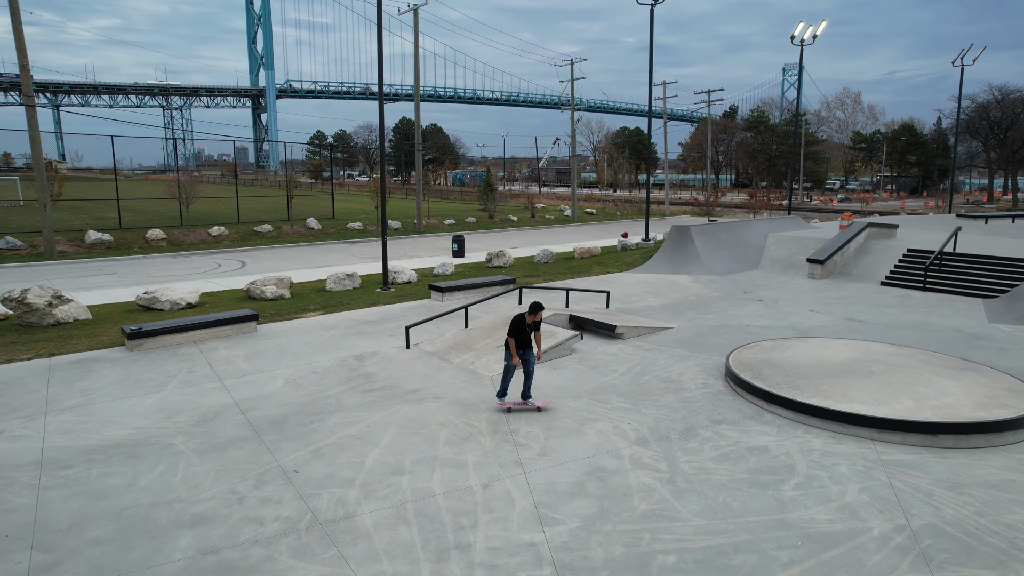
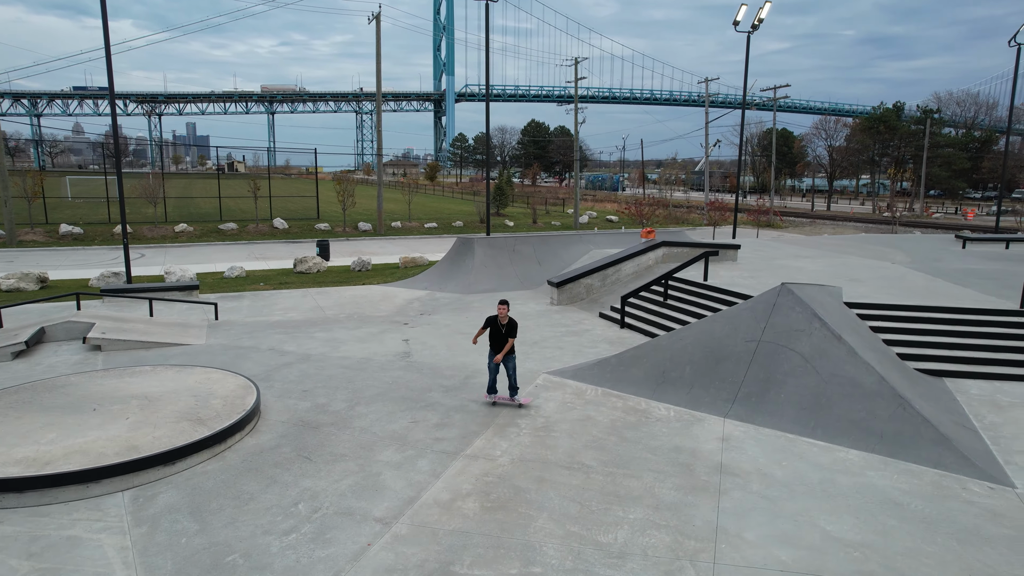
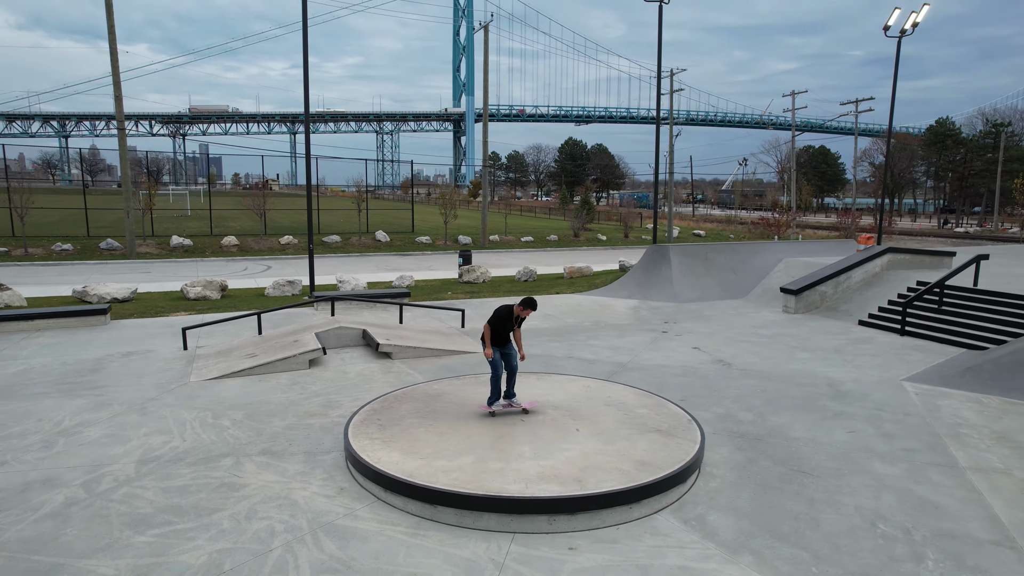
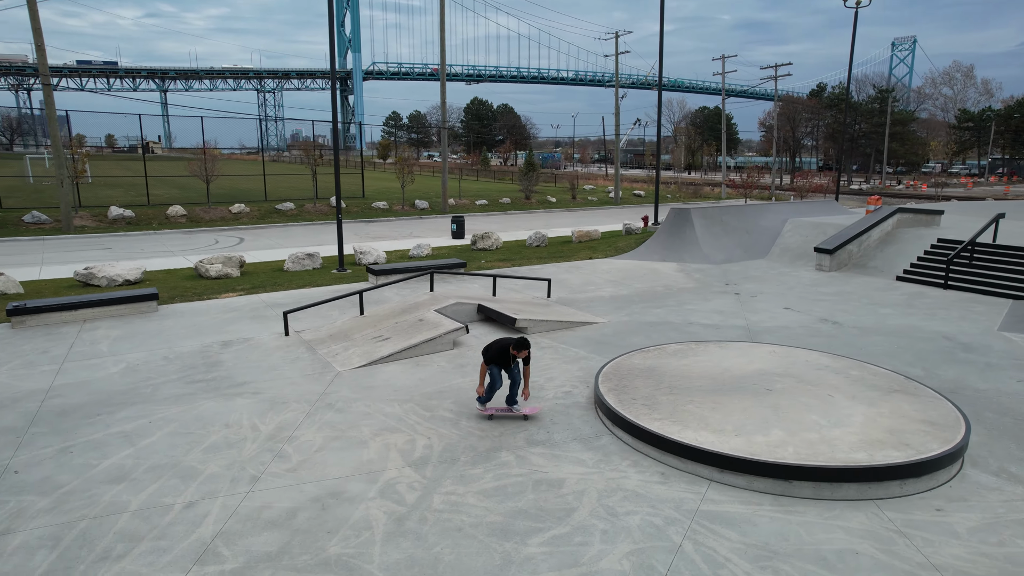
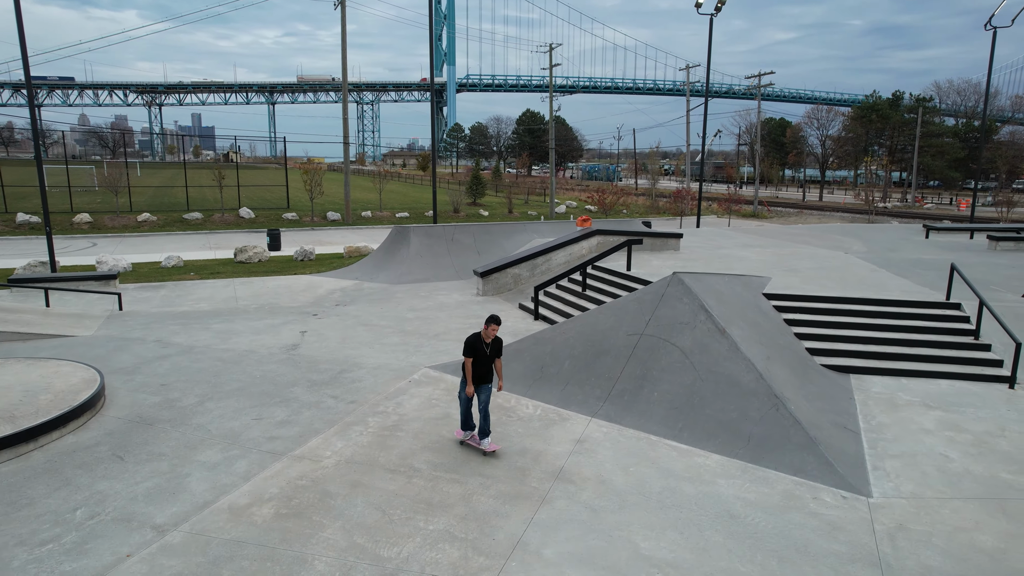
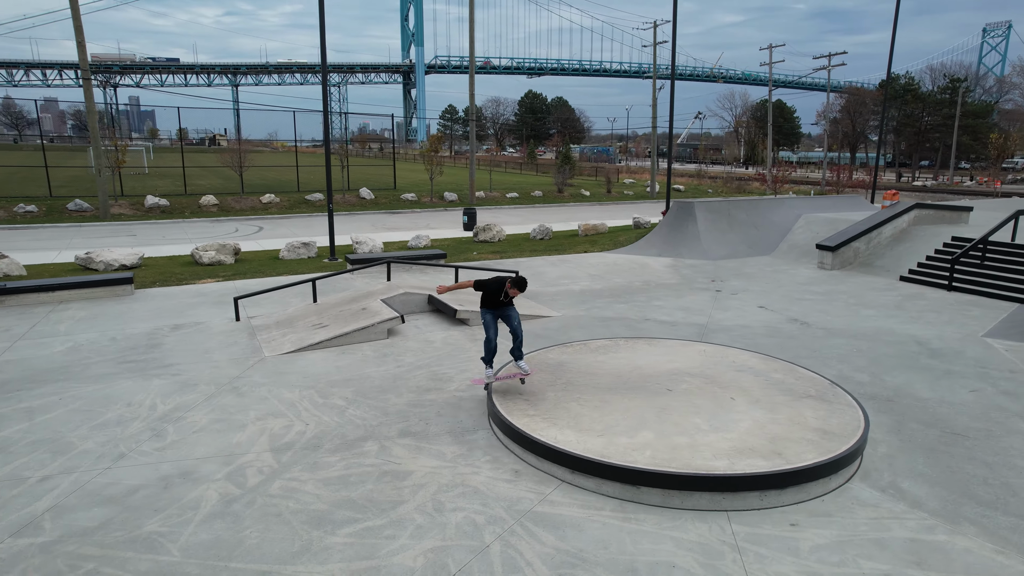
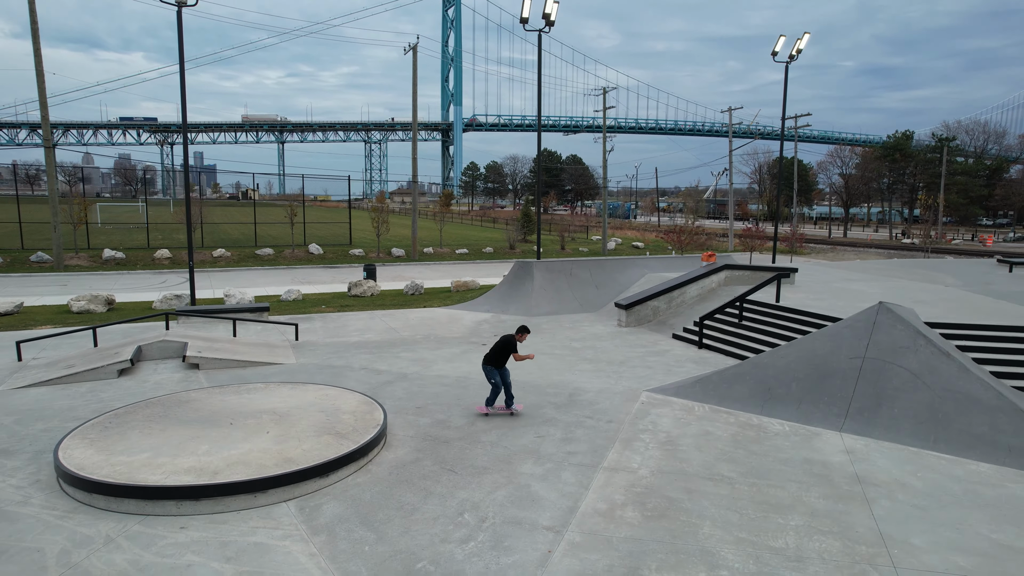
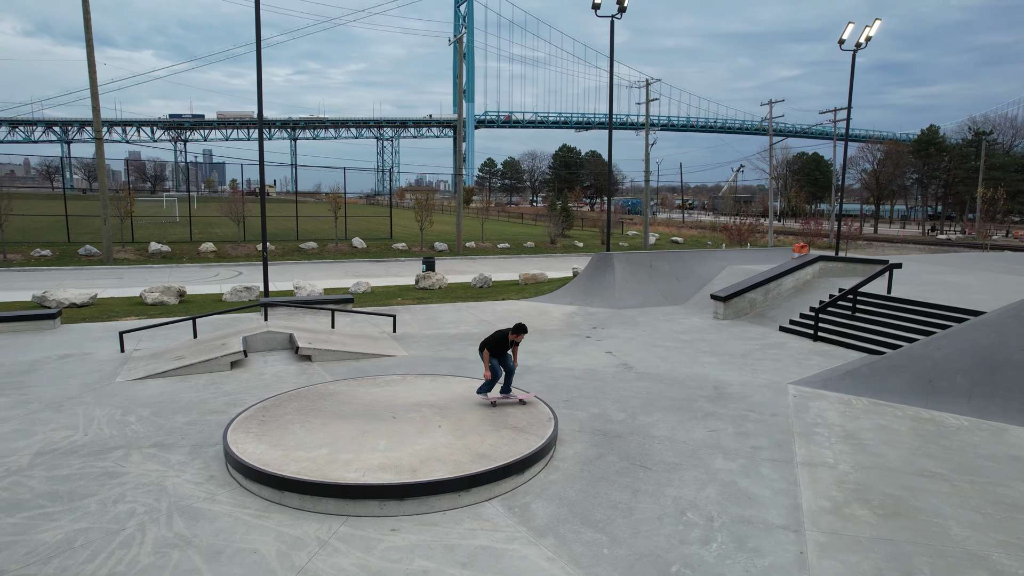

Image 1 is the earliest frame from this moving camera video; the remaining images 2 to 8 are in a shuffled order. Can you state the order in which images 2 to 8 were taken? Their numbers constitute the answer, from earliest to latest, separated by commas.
4, 6, 3, 8, 7, 2, 5
